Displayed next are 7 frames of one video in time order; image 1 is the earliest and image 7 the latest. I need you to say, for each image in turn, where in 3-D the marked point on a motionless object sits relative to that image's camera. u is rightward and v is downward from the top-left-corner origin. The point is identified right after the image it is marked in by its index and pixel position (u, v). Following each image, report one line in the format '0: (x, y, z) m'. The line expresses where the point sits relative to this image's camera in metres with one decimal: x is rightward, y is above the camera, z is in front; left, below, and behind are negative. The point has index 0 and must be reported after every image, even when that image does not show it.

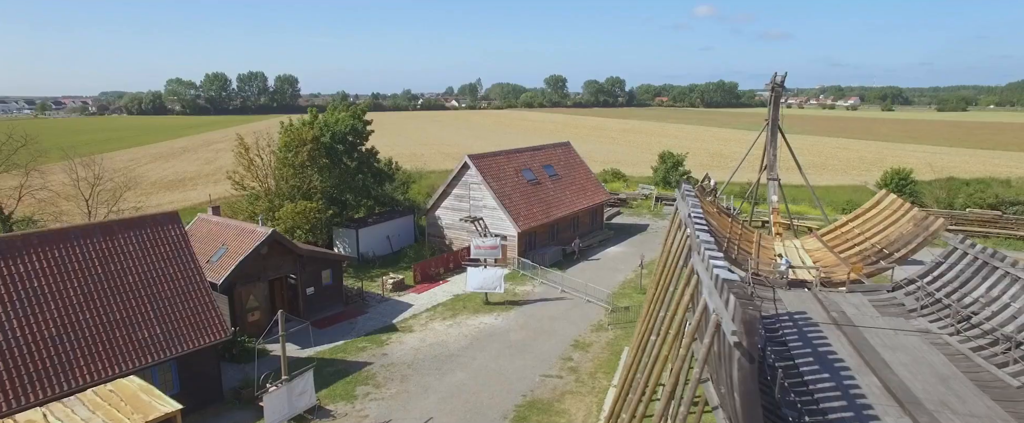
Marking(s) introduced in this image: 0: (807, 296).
0: (+6.6, -1.9, +14.7) m
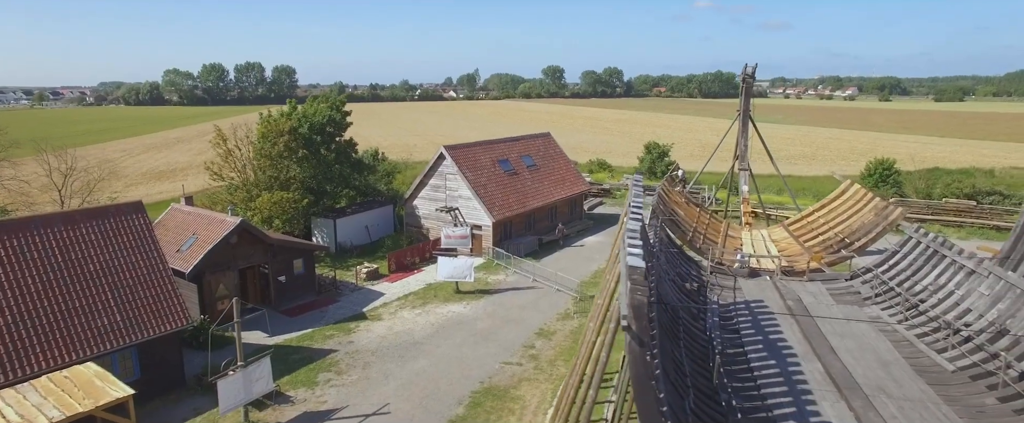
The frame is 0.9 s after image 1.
0: (+5.7, -1.7, +15.0) m
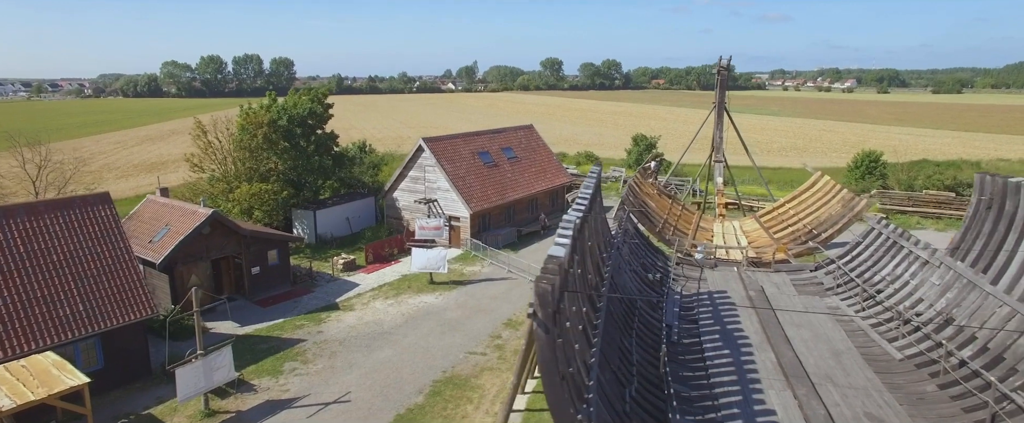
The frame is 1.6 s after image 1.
0: (+5.0, -1.5, +15.1) m
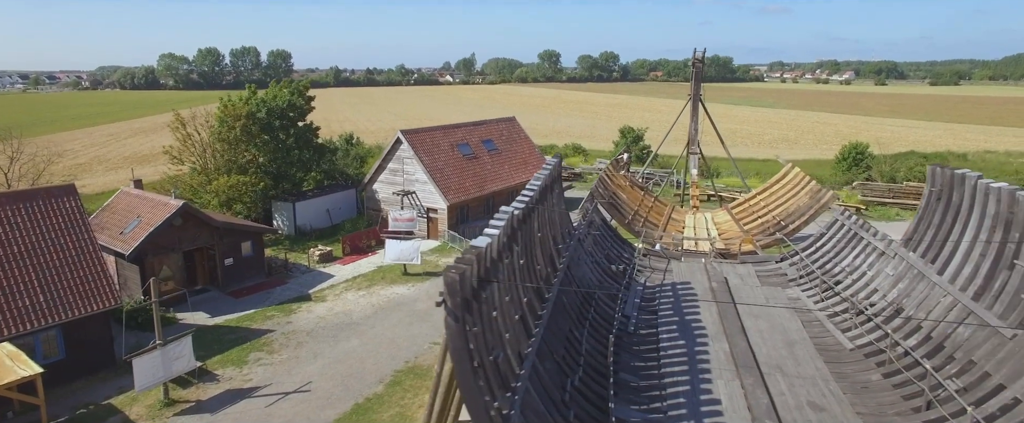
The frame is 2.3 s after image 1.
0: (+4.2, -1.3, +15.2) m
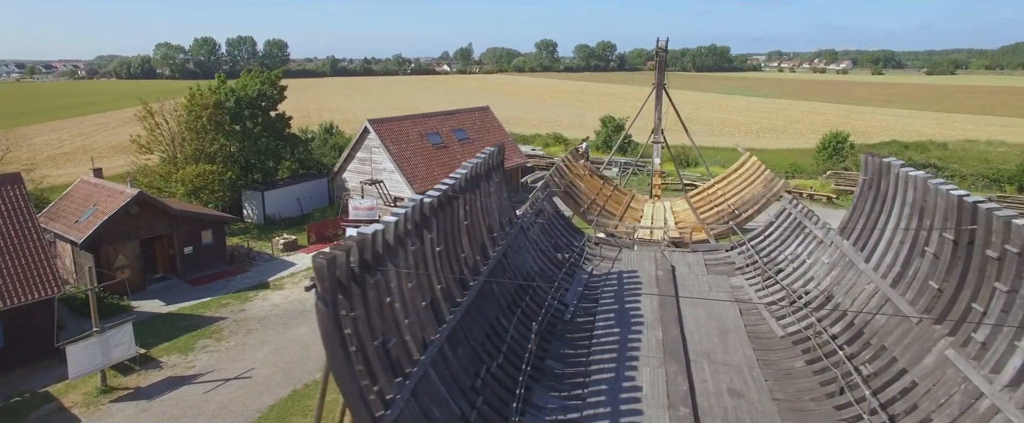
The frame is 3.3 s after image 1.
0: (+3.1, -1.0, +15.2) m
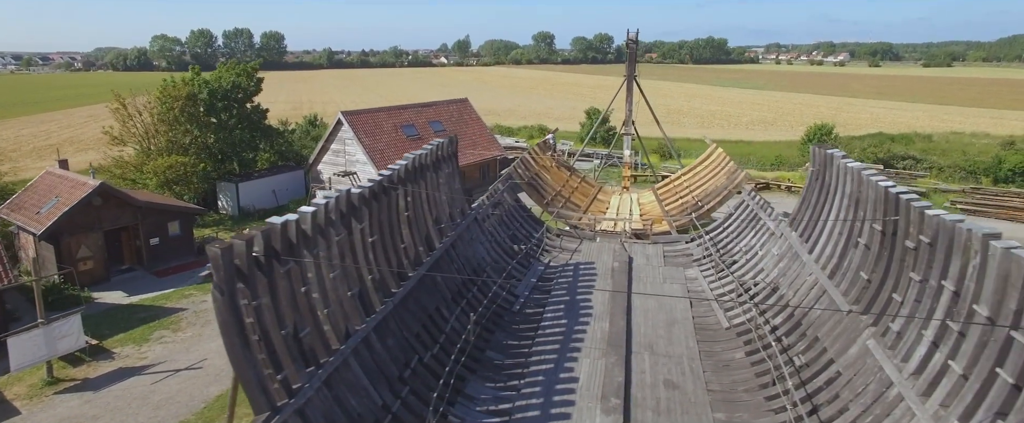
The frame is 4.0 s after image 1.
0: (+2.2, -0.8, +15.2) m
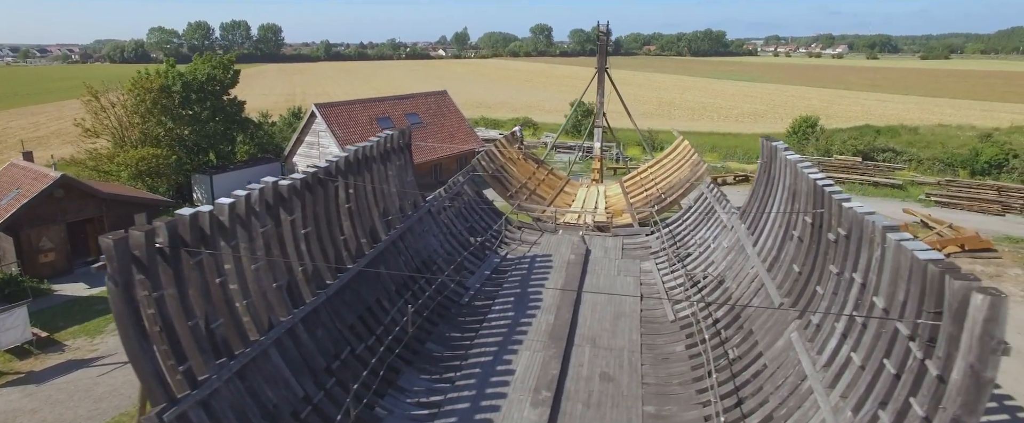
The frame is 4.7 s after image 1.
0: (+1.2, -0.6, +15.1) m
